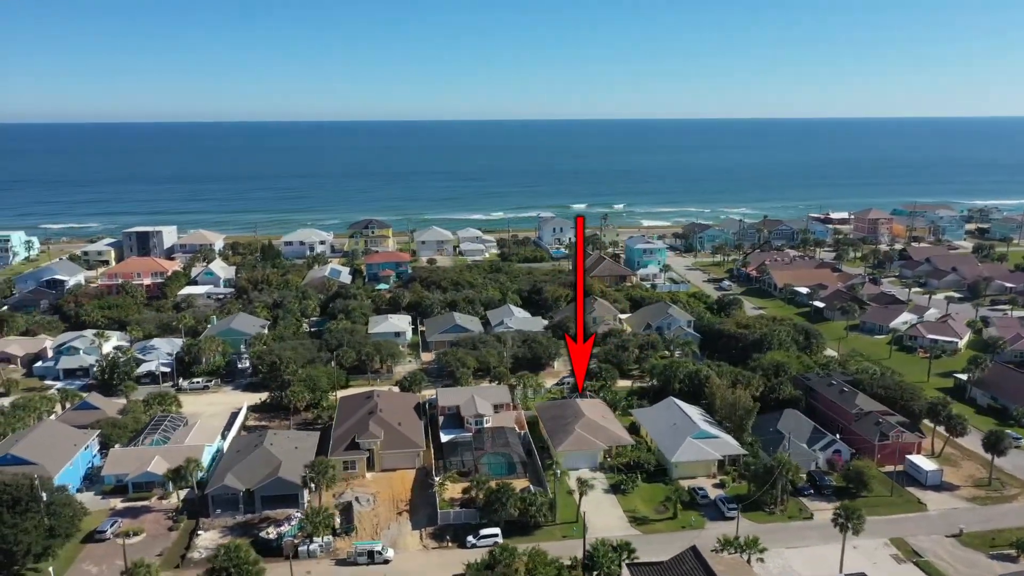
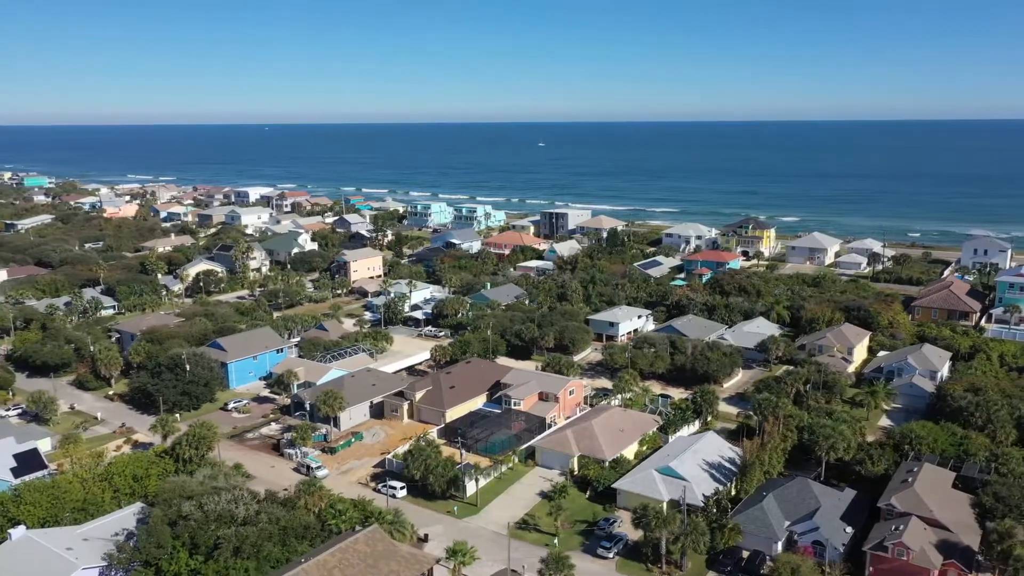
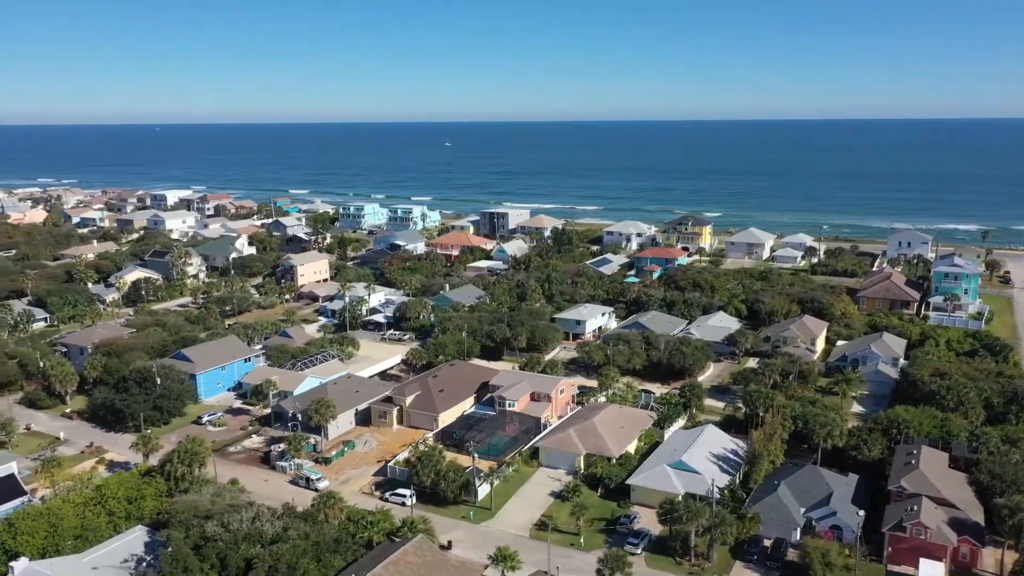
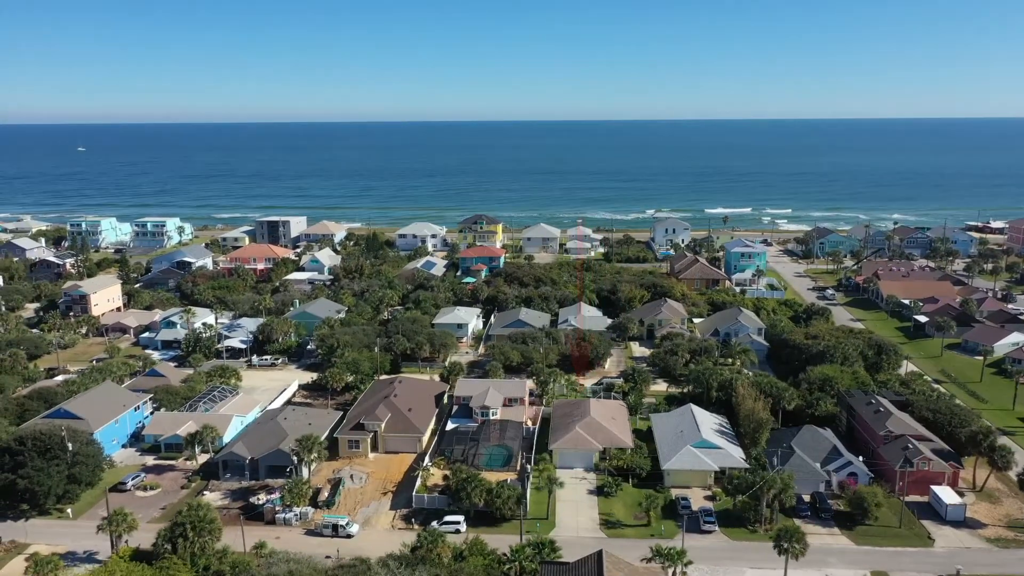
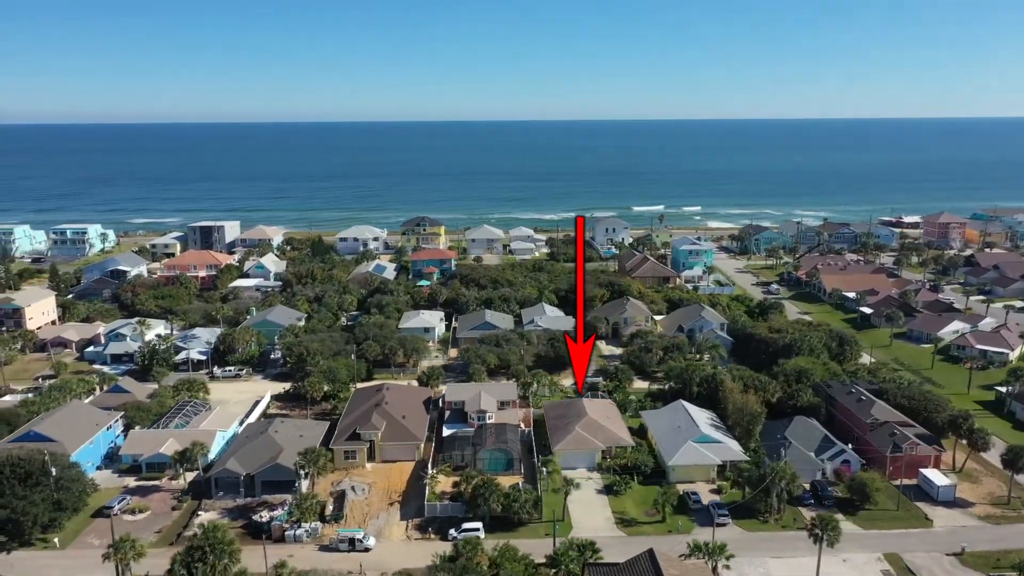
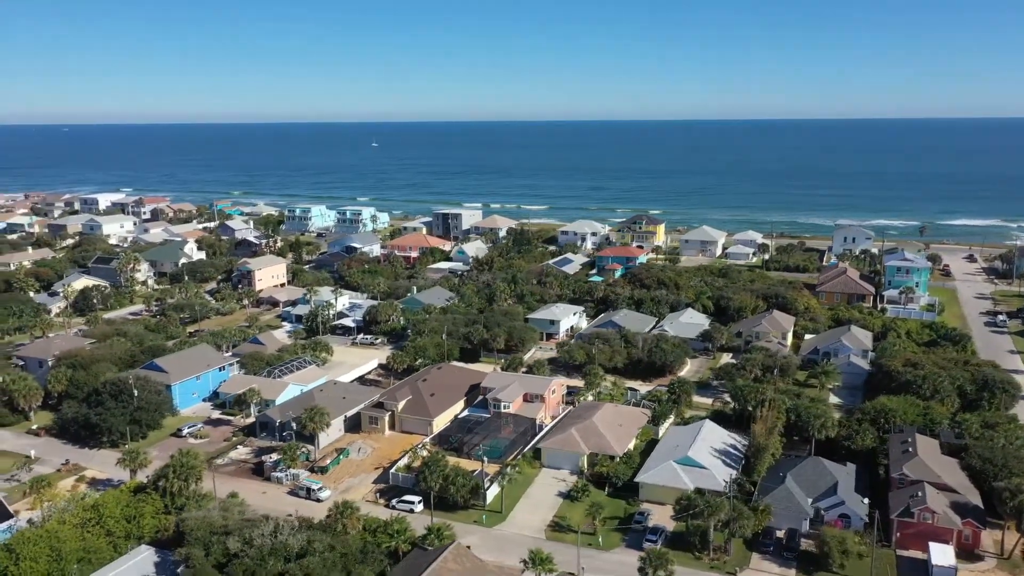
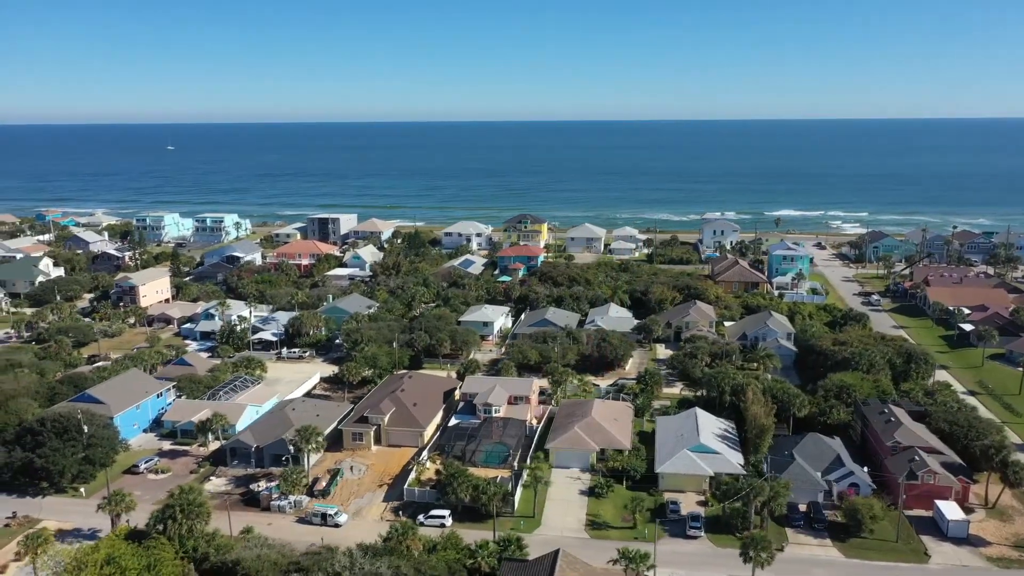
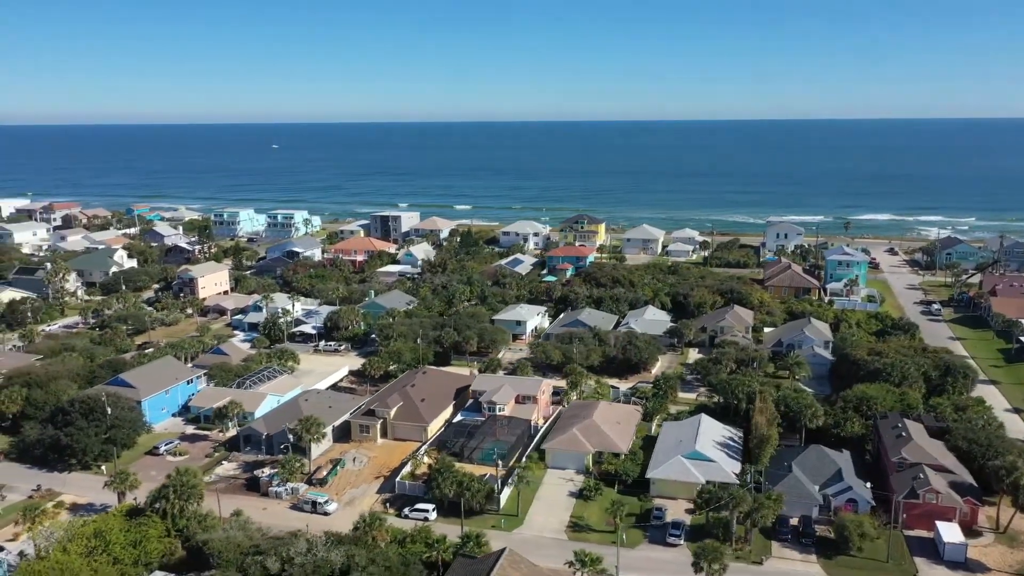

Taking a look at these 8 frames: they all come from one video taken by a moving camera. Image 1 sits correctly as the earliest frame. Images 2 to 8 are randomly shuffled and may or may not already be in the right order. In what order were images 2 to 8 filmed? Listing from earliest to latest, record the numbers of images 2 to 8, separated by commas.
5, 4, 7, 8, 6, 3, 2
